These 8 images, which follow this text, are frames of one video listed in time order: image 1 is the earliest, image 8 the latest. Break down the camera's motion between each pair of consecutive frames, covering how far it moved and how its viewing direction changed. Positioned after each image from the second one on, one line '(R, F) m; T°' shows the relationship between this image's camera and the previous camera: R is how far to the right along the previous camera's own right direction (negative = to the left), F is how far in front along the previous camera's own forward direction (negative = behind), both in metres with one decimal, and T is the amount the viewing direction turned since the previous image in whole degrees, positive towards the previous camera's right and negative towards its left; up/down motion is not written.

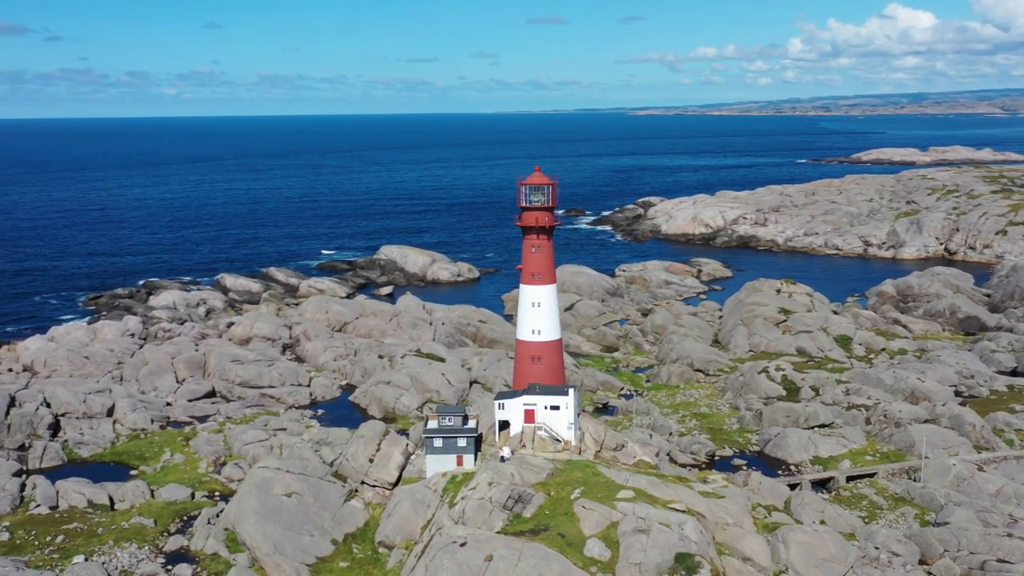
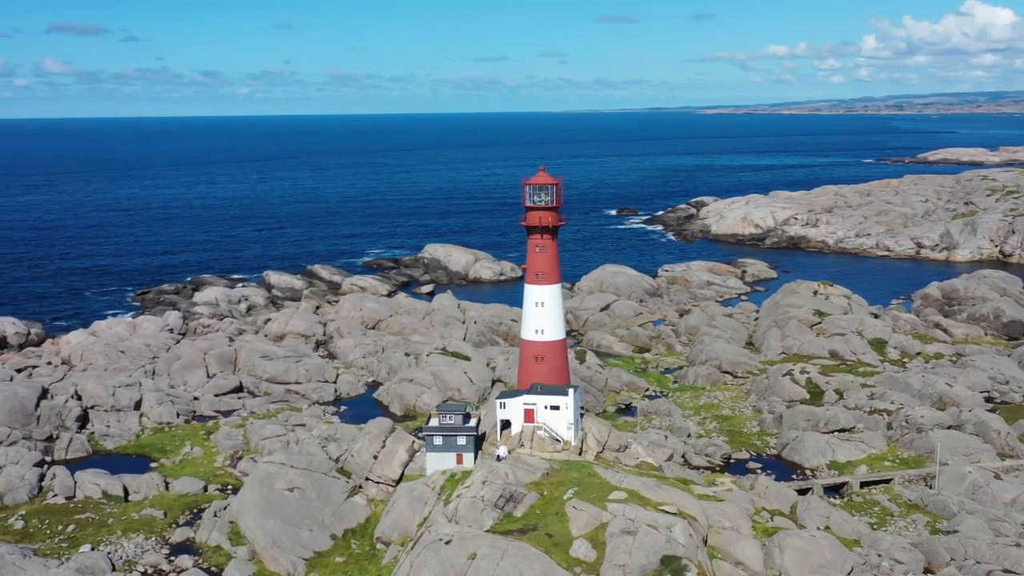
(+1.3, +0.1) m; -3°
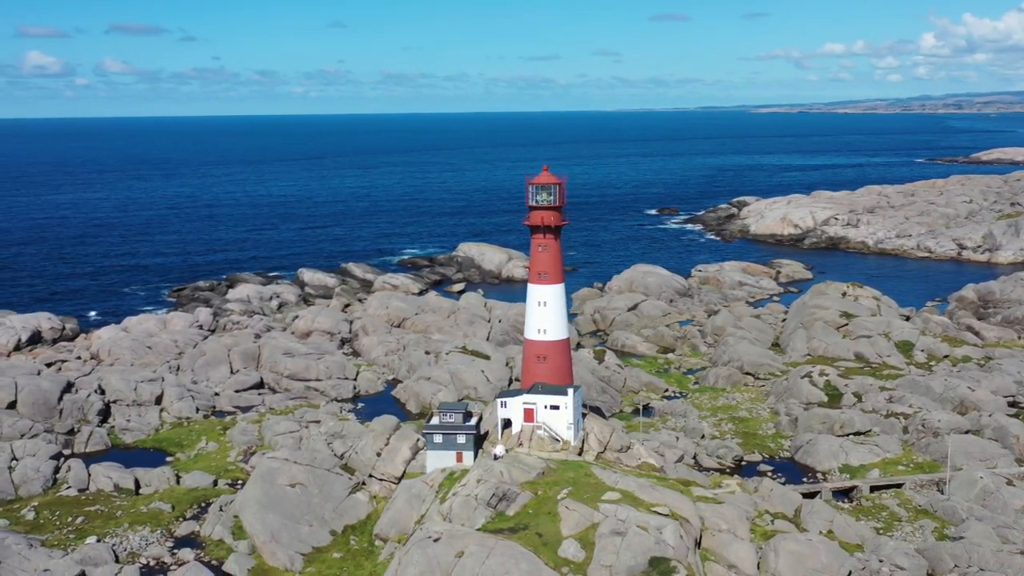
(+1.0, 0.0) m; -2°
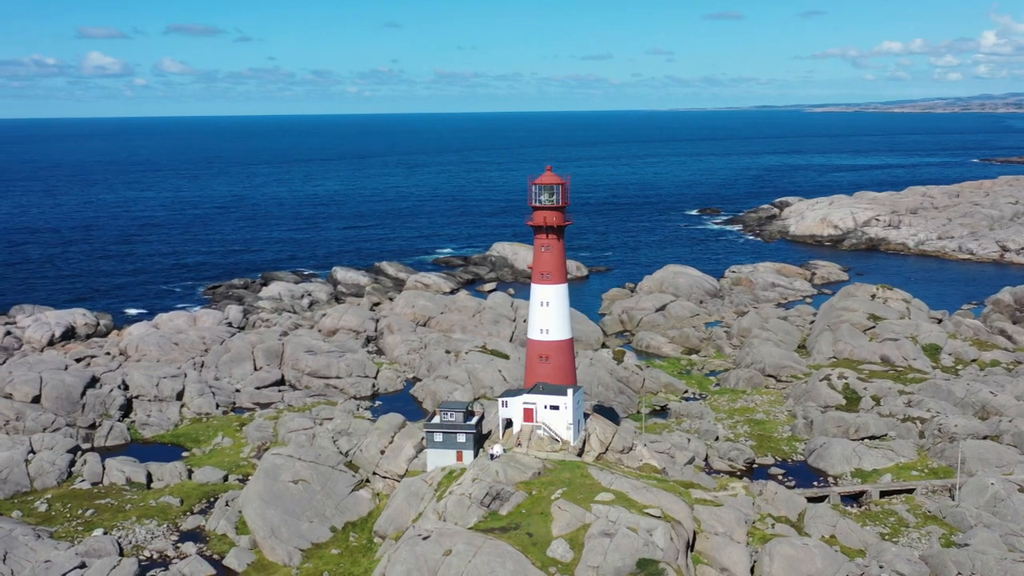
(+1.0, 0.0) m; -2°
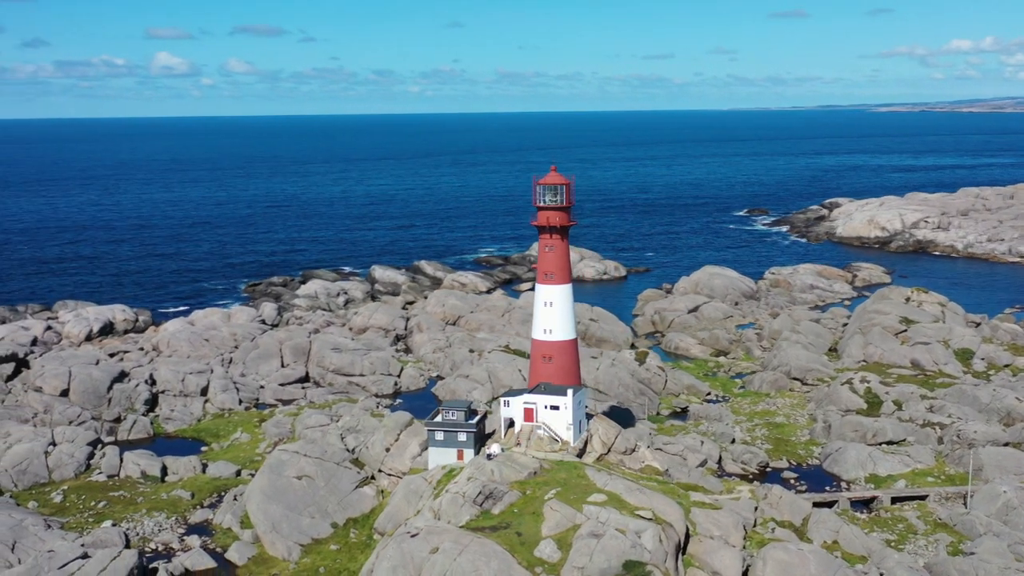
(+1.1, 0.0) m; -2°
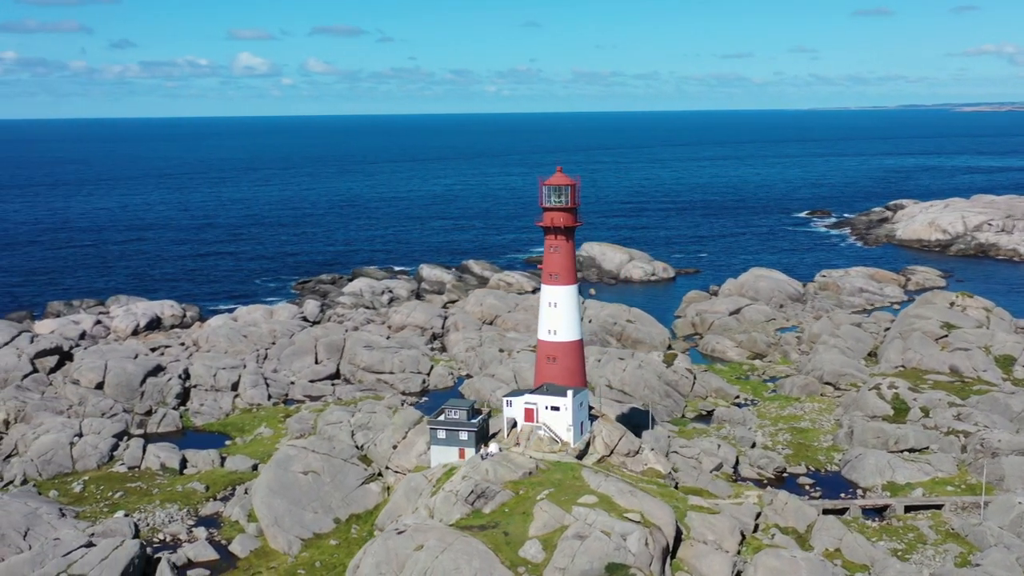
(+1.4, -0.1) m; -3°
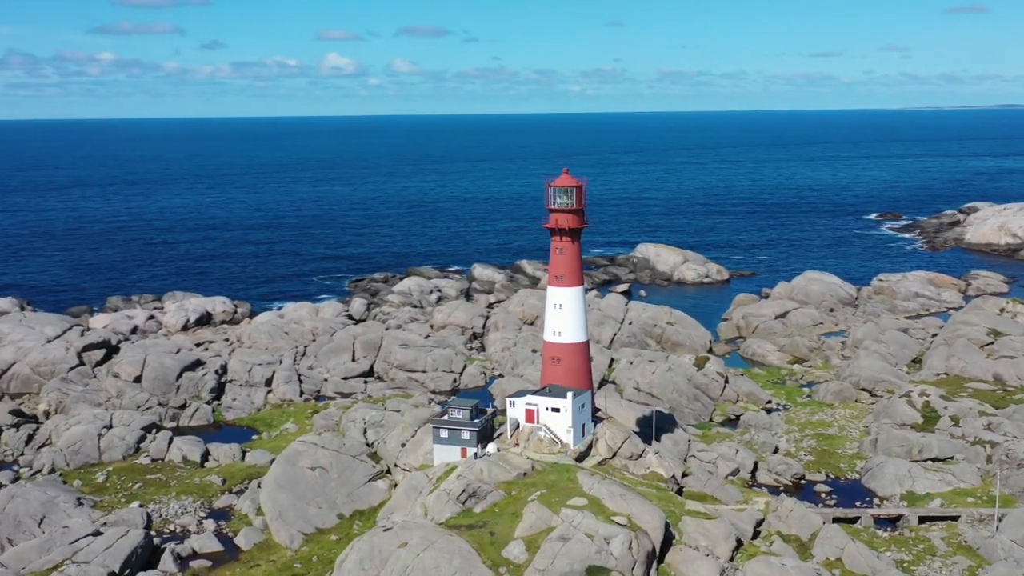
(+1.6, -0.2) m; -3°
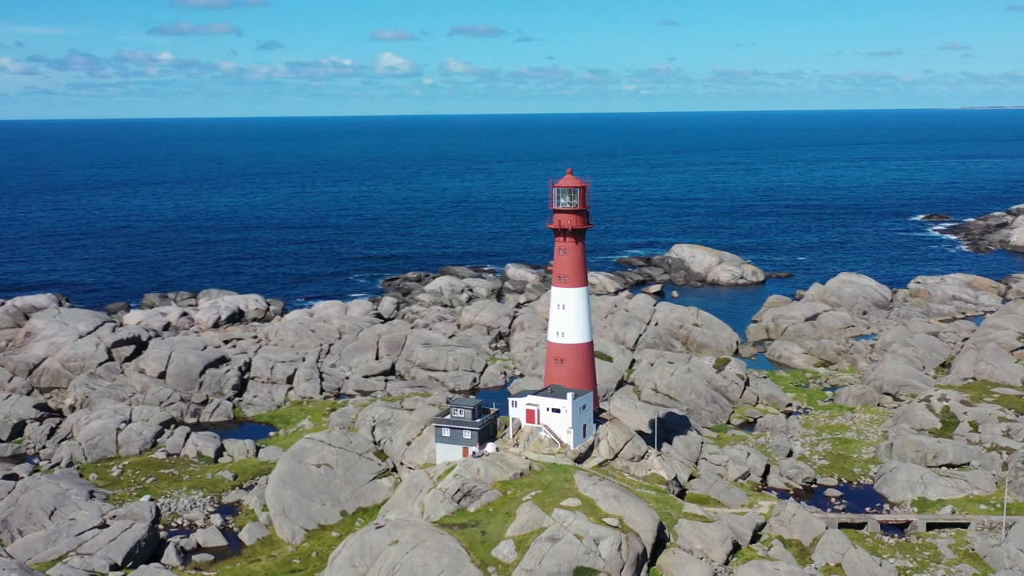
(+1.0, -0.1) m; -2°
